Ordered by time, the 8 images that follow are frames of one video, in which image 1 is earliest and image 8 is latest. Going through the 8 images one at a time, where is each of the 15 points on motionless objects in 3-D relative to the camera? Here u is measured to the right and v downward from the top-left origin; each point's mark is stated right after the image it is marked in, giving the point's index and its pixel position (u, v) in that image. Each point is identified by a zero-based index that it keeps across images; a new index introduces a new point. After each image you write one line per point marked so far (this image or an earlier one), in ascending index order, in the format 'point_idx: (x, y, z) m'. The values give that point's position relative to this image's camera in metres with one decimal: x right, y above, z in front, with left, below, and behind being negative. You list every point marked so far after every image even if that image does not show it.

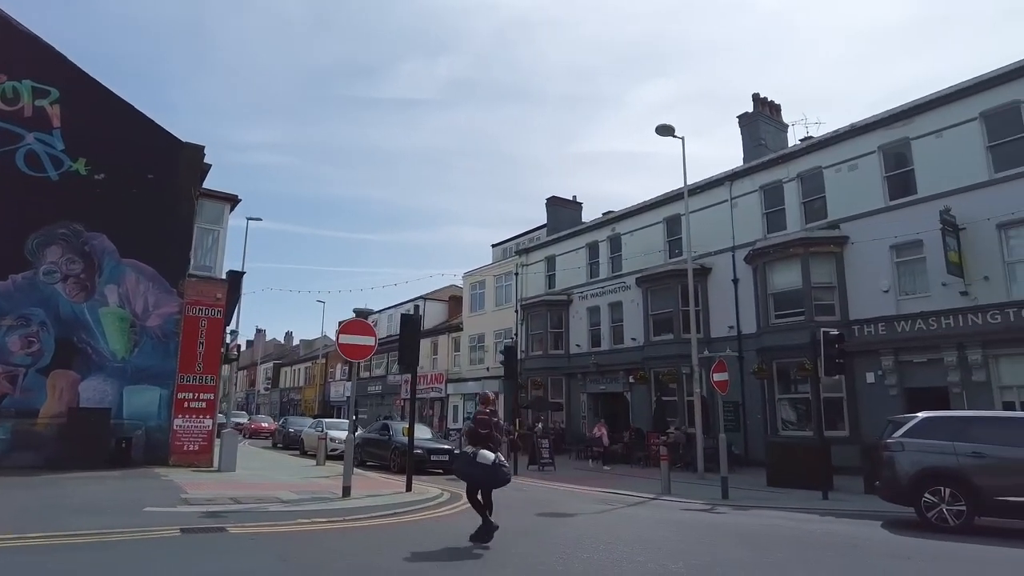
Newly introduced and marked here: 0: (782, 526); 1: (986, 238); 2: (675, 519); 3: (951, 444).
0: (+3.9, -3.5, +9.7) m
1: (+12.4, +1.3, +17.3) m
2: (+2.6, -3.7, +10.6) m
3: (+6.4, -2.3, +9.7) m
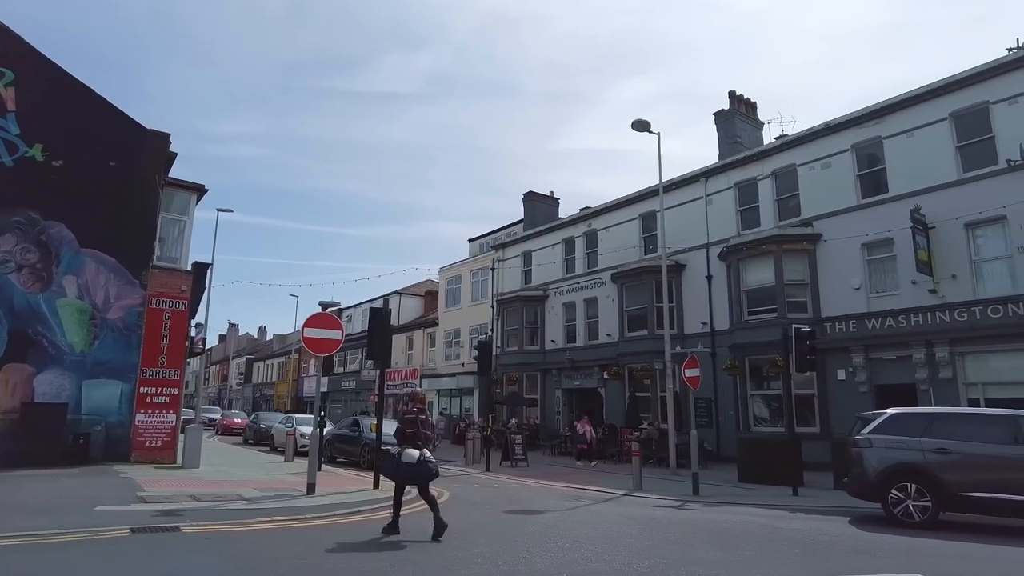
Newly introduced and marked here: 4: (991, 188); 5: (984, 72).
0: (+3.4, -3.4, +9.7) m
1: (+11.7, +1.4, +17.5) m
2: (+2.1, -3.6, +10.5) m
3: (+6.0, -2.3, +9.8) m
4: (+12.2, +2.6, +17.0) m
5: (+12.3, +5.7, +17.4) m
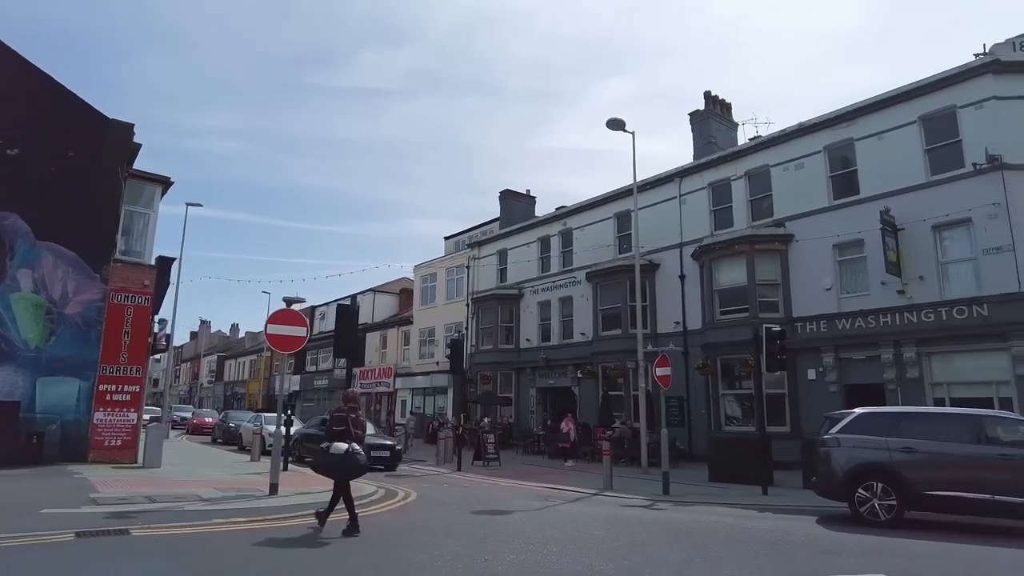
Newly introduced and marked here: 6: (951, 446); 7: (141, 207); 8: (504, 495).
0: (+3.0, -3.4, +9.6) m
1: (+11.0, +1.3, +17.8) m
2: (+1.6, -3.6, +10.4) m
3: (+5.5, -2.2, +9.8) m
4: (+11.6, +2.5, +17.2) m
5: (+11.7, +5.6, +17.6) m
6: (+6.2, -2.2, +9.4) m
7: (-9.6, +2.1, +17.2) m
8: (-0.2, -4.0, +12.8) m
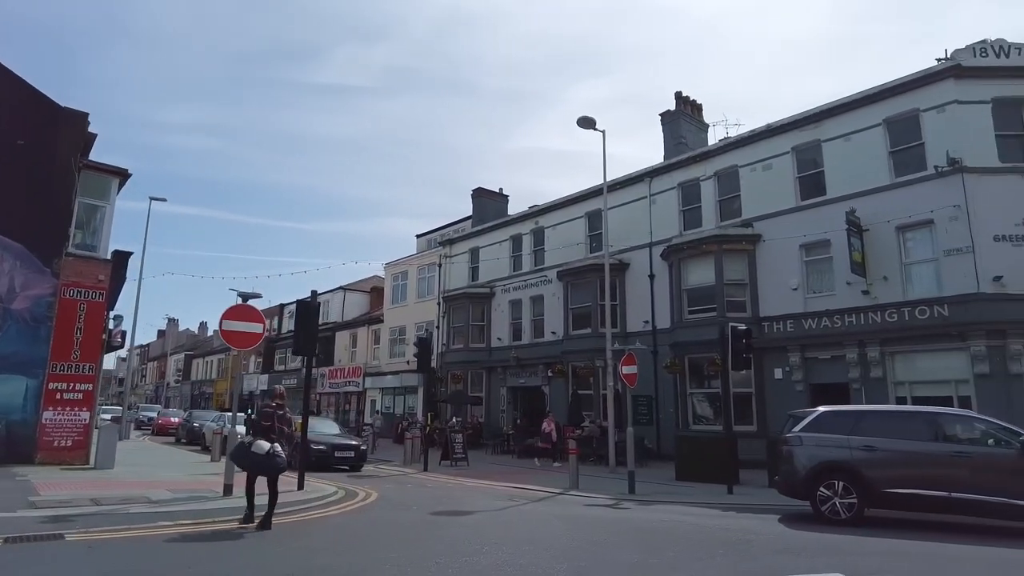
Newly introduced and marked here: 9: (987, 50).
0: (+2.4, -3.4, +9.6) m
1: (+10.2, +1.3, +18.0) m
2: (+1.0, -3.5, +10.3) m
3: (+4.9, -2.2, +9.8) m
4: (+10.7, +2.5, +17.5) m
5: (+10.9, +5.6, +17.8) m
6: (+5.6, -2.2, +9.4) m
7: (-10.4, +2.2, +16.6) m
8: (-0.9, -4.0, +12.6) m
9: (+12.3, +6.2, +17.2) m
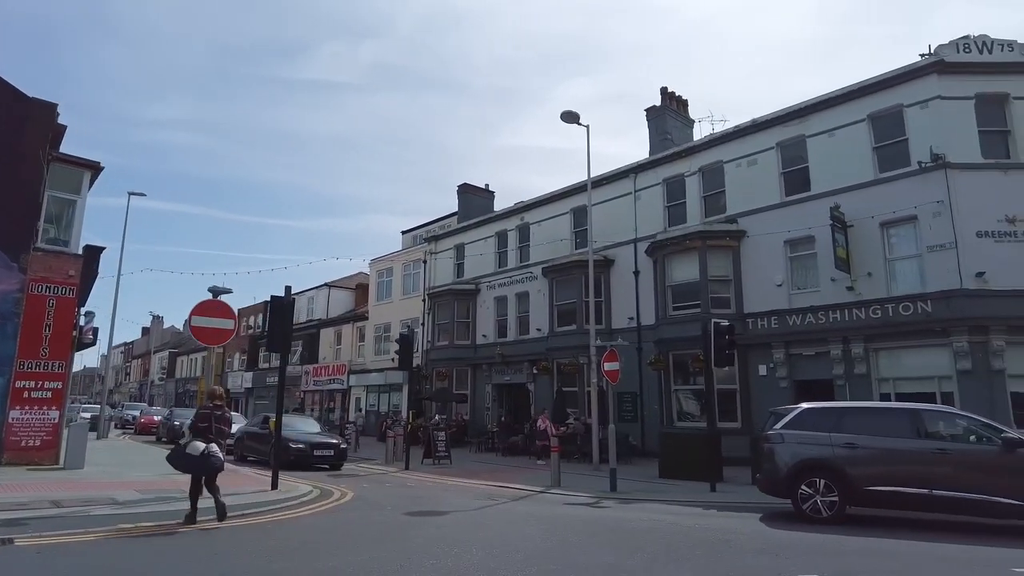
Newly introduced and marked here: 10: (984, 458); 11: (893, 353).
0: (+2.1, -3.3, +9.4) m
1: (+9.7, +1.4, +17.9) m
2: (+0.7, -3.4, +10.1) m
3: (+4.6, -2.2, +9.7) m
4: (+10.3, +2.6, +17.4) m
5: (+10.4, +5.7, +17.8) m
6: (+5.3, -2.1, +9.3) m
7: (-10.9, +2.3, +16.2) m
8: (-1.3, -3.9, +12.4) m
9: (+11.9, +6.3, +17.2) m
10: (+6.2, -2.2, +8.7) m
11: (+9.9, -1.7, +17.3) m
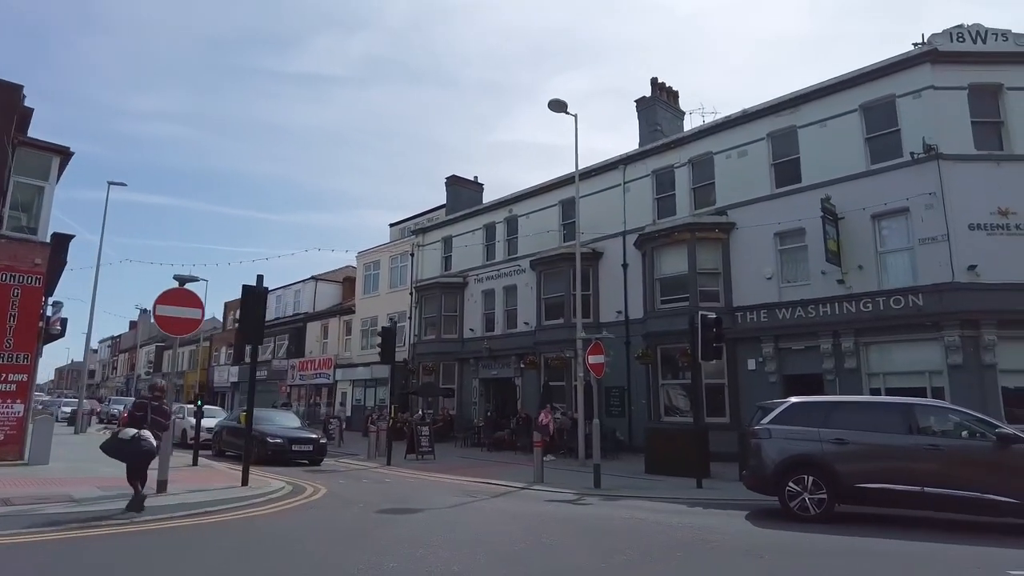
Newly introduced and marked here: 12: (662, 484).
0: (+1.7, -3.1, +9.0) m
1: (+9.3, +1.6, +17.6) m
2: (+0.3, -3.3, +9.7) m
3: (+4.3, -2.0, +9.3) m
4: (+9.9, +2.8, +17.1) m
5: (+10.0, +5.9, +17.4) m
6: (+5.0, -2.0, +8.9) m
7: (-11.2, +2.6, +15.6) m
8: (-1.6, -3.7, +12.0) m
9: (+11.5, +6.4, +16.9) m
10: (+5.9, -2.1, +8.4) m
11: (+9.5, -1.5, +17.0) m
12: (+3.2, -4.1, +14.0) m
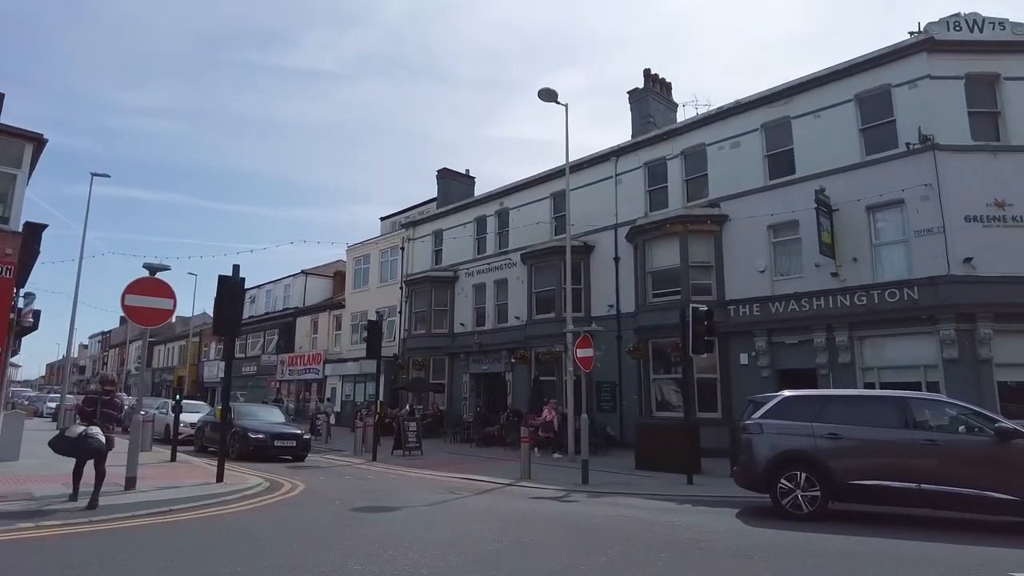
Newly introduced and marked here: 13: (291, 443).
0: (+1.5, -3.0, +8.7) m
1: (+9.0, +1.8, +17.3) m
2: (+0.1, -3.1, +9.4) m
3: (+4.0, -1.9, +9.0) m
4: (+9.6, +3.0, +16.8) m
5: (+9.7, +6.1, +17.1) m
6: (+4.8, -1.9, +8.6) m
7: (-11.5, +2.8, +15.2) m
8: (-1.9, -3.5, +11.7) m
9: (+11.2, +6.6, +16.6) m
10: (+5.6, -2.0, +8.1) m
11: (+9.2, -1.3, +16.7) m
12: (+2.9, -4.0, +13.6) m
13: (-5.6, -3.9, +16.8) m
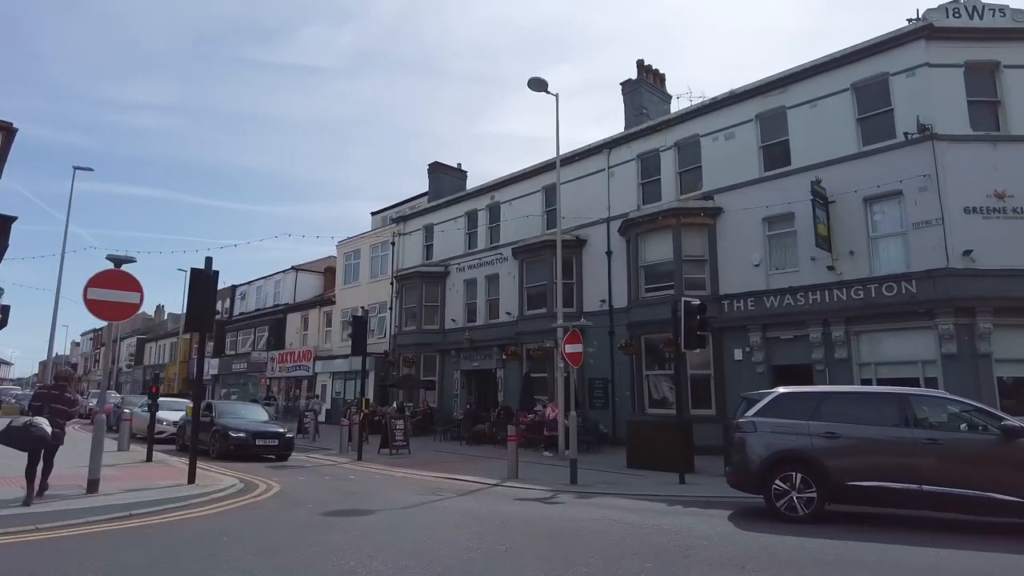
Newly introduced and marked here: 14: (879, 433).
0: (+1.3, -2.9, +8.3) m
1: (+8.7, +1.9, +16.9) m
2: (-0.2, -3.0, +8.9) m
3: (+3.8, -1.8, +8.6) m
4: (+9.3, +3.1, +16.4) m
5: (+9.4, +6.2, +16.7) m
6: (+4.5, -1.8, +8.2) m
7: (-11.8, +2.9, +14.7) m
8: (-2.1, -3.4, +11.2) m
9: (+10.9, +6.8, +16.1) m
10: (+5.4, -1.9, +7.7) m
11: (+8.9, -1.2, +16.3) m
12: (+2.6, -3.8, +13.2) m
13: (-5.9, -3.8, +16.3) m
14: (+4.5, -1.8, +8.2) m
